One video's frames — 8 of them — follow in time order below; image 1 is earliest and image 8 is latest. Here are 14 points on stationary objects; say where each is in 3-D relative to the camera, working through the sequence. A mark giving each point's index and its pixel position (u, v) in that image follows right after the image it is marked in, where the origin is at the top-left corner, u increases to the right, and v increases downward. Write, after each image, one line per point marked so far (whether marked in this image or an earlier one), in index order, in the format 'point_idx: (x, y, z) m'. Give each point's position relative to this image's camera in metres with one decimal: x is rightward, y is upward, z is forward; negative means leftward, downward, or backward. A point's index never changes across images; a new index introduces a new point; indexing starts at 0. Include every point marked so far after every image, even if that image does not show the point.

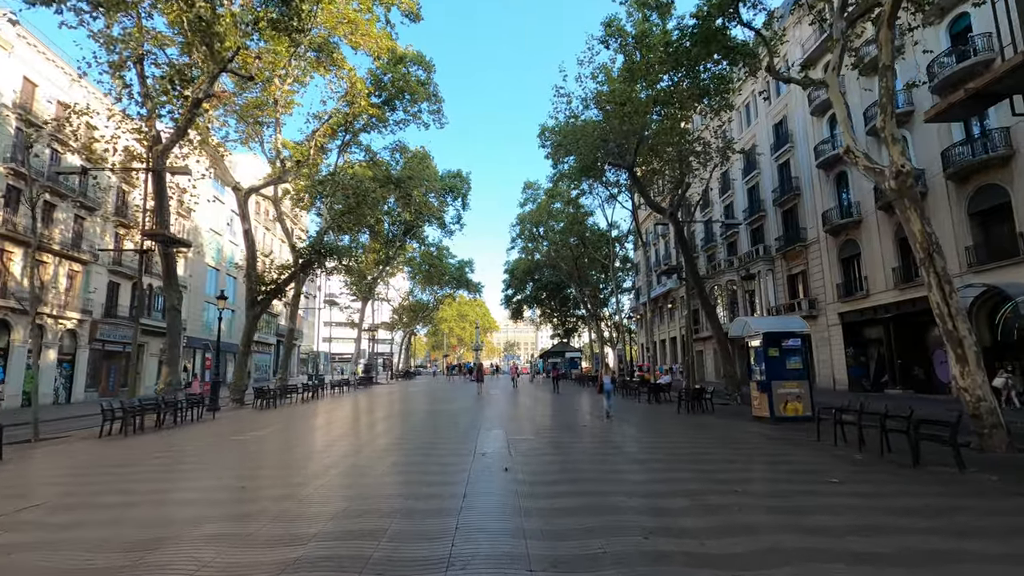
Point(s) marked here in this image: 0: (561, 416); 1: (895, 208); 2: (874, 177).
0: (+1.5, -4.0, +17.1) m
1: (+6.0, +1.3, +8.4) m
2: (+5.9, +1.8, +8.8) m
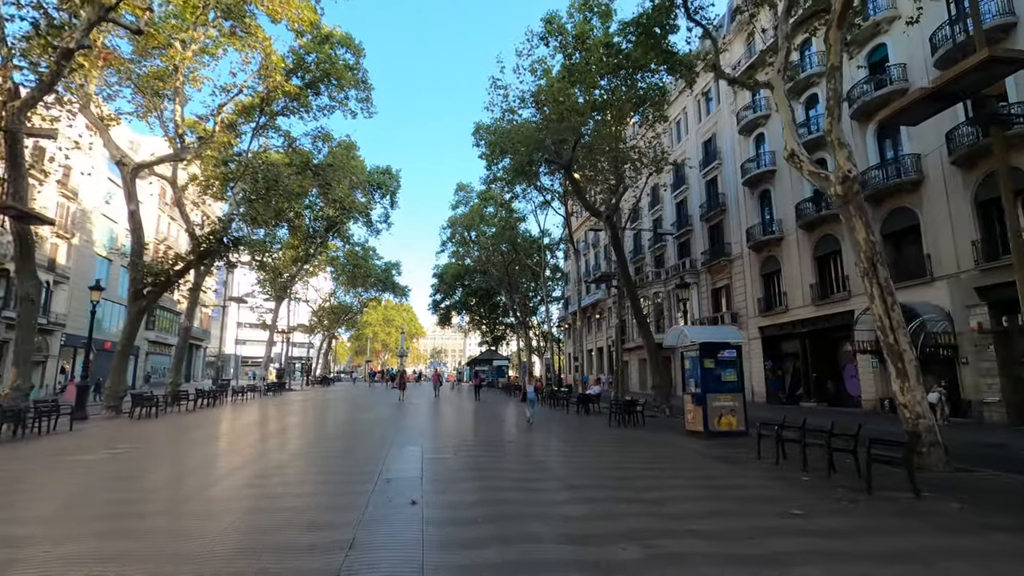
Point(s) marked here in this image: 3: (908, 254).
0: (-0.8, -4.1, +16.0) m
1: (+5.0, +1.1, +8.1) m
2: (+4.8, +1.7, +8.4) m
3: (+13.6, +1.1, +18.4) m
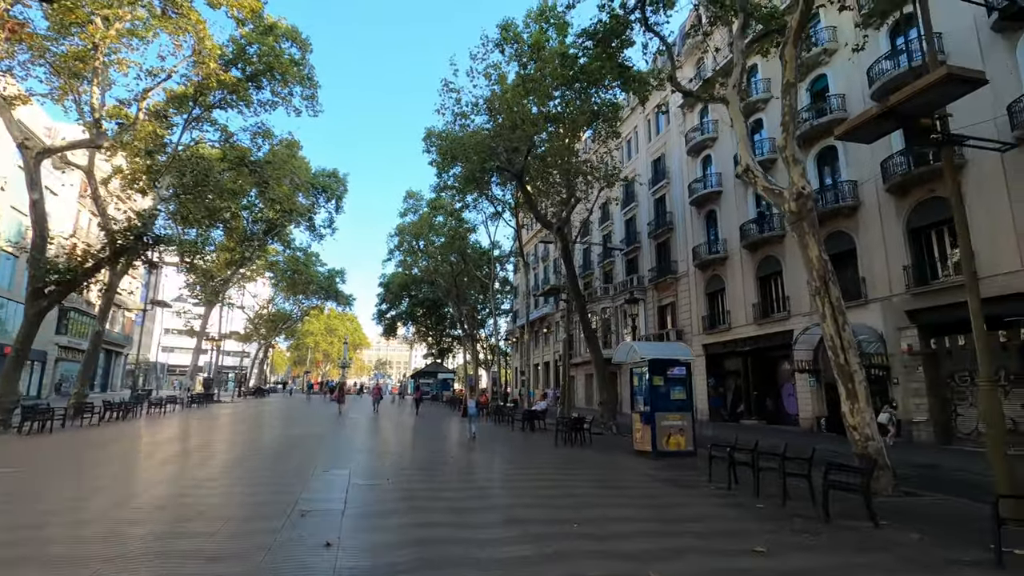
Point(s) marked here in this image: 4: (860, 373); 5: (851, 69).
0: (-2.4, -4.4, +15.2) m
1: (+4.2, +0.8, +8.0) m
2: (+4.1, +1.4, +8.3) m
3: (+11.8, +0.3, +19.0) m
4: (+4.9, -1.2, +7.5) m
5: (+11.8, +7.6, +18.7) m
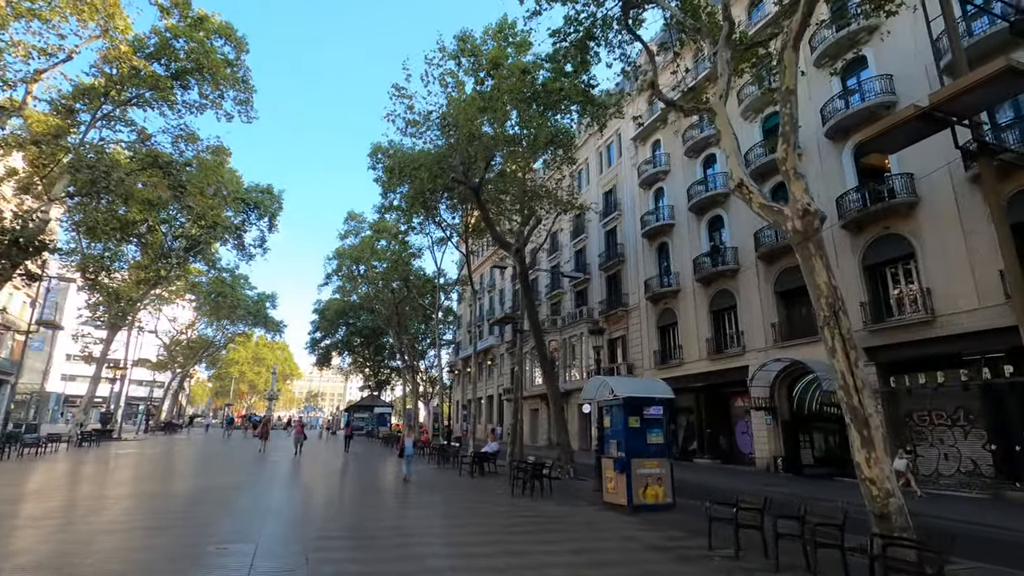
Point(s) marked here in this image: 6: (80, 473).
0: (-3.8, -5.0, +13.1) m
1: (+3.7, +0.4, +7.1) m
2: (+3.6, +1.0, +7.4) m
3: (+10.0, -0.9, +18.8) m
4: (+4.4, -1.6, +6.5) m
5: (+10.3, +6.4, +18.9) m
6: (-14.4, -6.2, +17.8) m
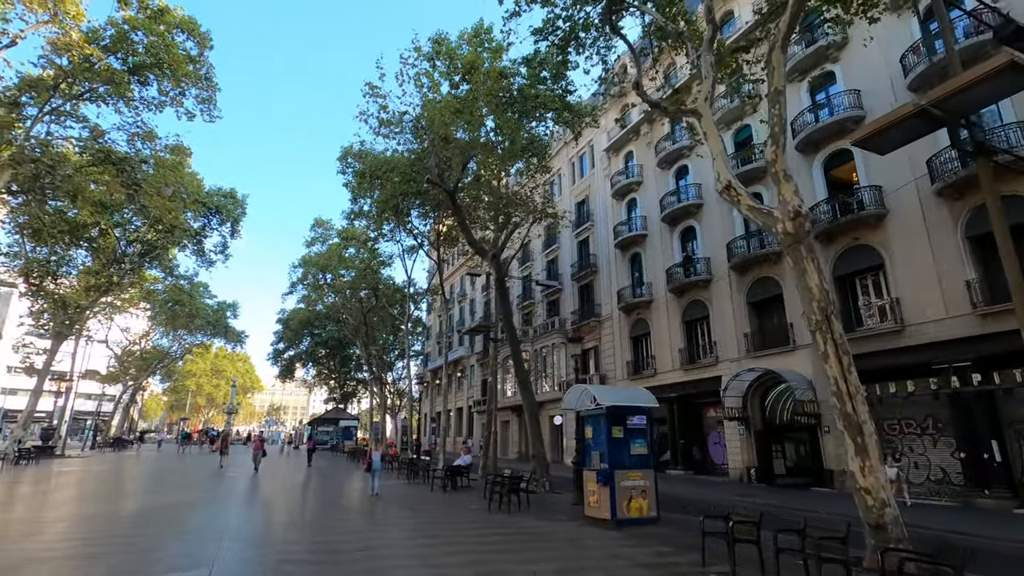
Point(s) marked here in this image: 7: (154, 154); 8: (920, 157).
0: (-4.4, -5.1, +12.4) m
1: (+3.5, +0.4, +6.9) m
2: (+3.4, +0.9, +7.2) m
3: (+9.1, -1.3, +18.9) m
4: (+4.2, -1.6, +6.4) m
5: (+9.4, +6.0, +19.3) m
6: (-15.3, -6.3, +16.4) m
7: (-11.9, +4.4, +17.8) m
8: (+11.3, +3.6, +14.9) m
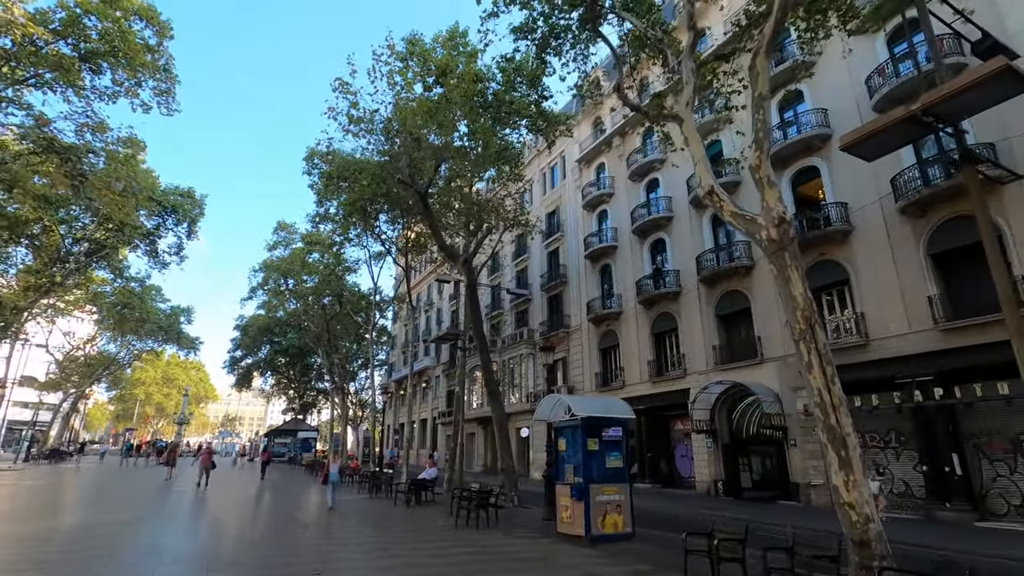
0: (-5.1, -5.1, +11.6) m
1: (+3.2, +0.3, +6.7) m
2: (+3.1, +0.8, +7.1) m
3: (+8.0, -1.7, +19.0) m
4: (+3.9, -1.7, +6.2) m
5: (+8.5, +5.5, +19.6) m
6: (-16.2, -6.2, +14.9) m
7: (-12.8, +4.4, +16.8) m
8: (+10.6, +3.2, +15.3) m
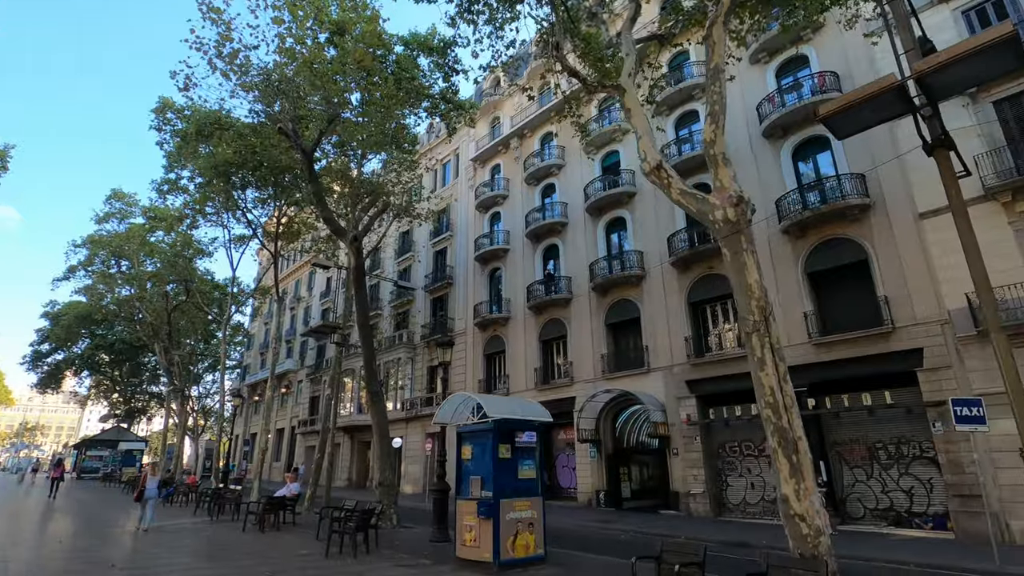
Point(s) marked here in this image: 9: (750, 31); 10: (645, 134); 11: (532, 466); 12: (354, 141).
0: (-7.2, -4.5, +8.7) m
1: (+2.4, +0.4, +6.0) m
2: (+2.2, +1.0, +6.4) m
3: (+4.1, -2.1, +19.1) m
4: (+3.1, -1.6, +5.6) m
5: (+4.8, +5.2, +19.9) m
6: (-18.8, -4.8, +9.3) m
7: (-15.2, +5.5, +12.3) m
8: (+7.7, +2.7, +16.1) m
9: (+5.2, +5.7, +11.8) m
10: (+1.8, +2.0, +7.2) m
11: (+0.3, -2.5, +7.6) m
12: (-4.9, +4.7, +17.1) m
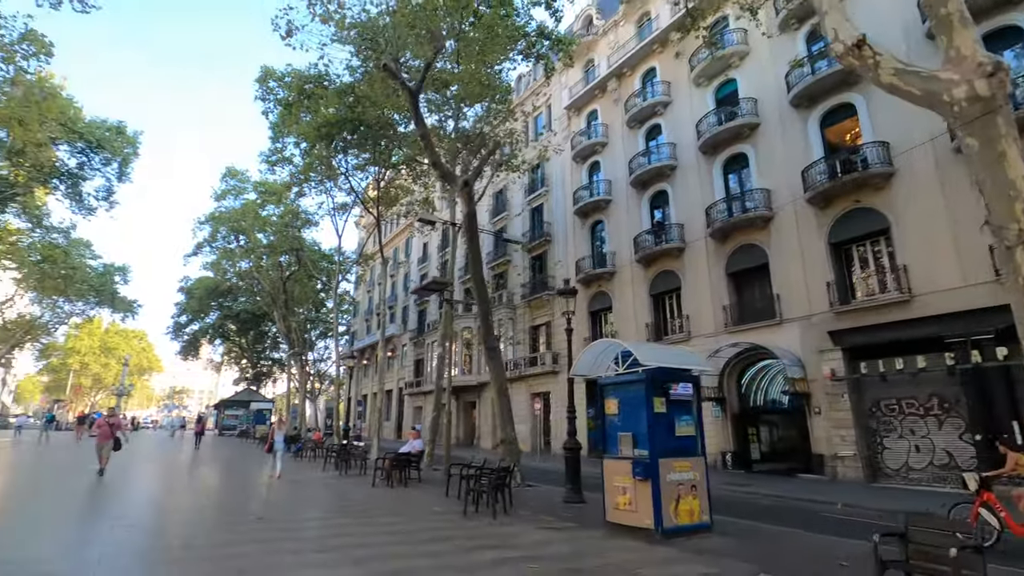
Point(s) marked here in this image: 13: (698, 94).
0: (-4.9, -3.8, +9.1) m
1: (+3.9, +1.3, +4.5) m
2: (+3.7, +1.8, +4.8) m
3: (+7.7, -0.3, +17.3) m
4: (+4.6, -0.8, +4.2) m
5: (+8.3, +7.0, +17.5) m
6: (-16.3, -4.5, +11.6) m
7: (-12.7, +6.1, +13.2) m
8: (+10.6, +4.5, +13.5) m
9: (+7.3, +7.0, +9.4) m
10: (+3.4, +2.9, +5.7) m
11: (+2.2, -1.6, +6.5) m
12: (-1.8, +6.1, +16.3) m
13: (+6.8, +7.1, +19.7) m
